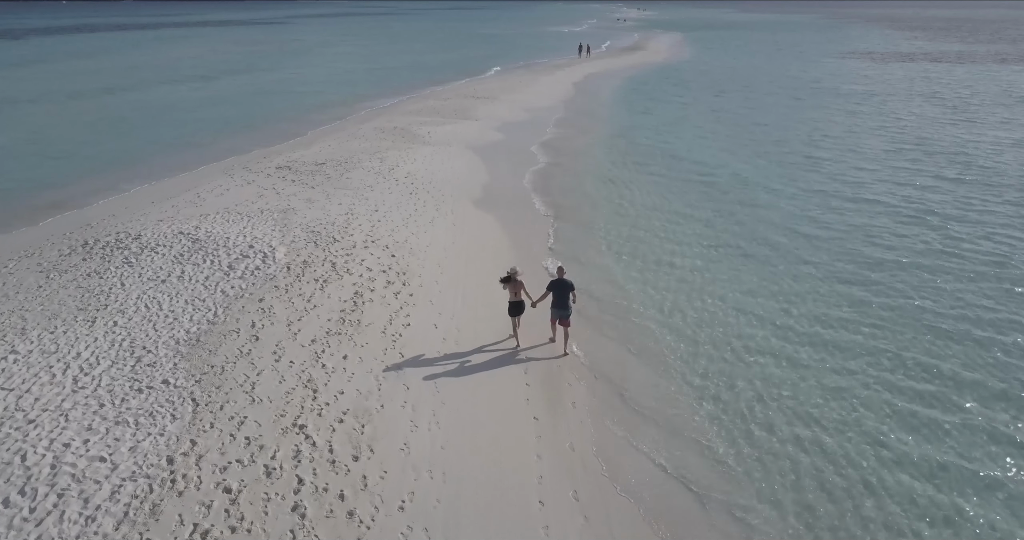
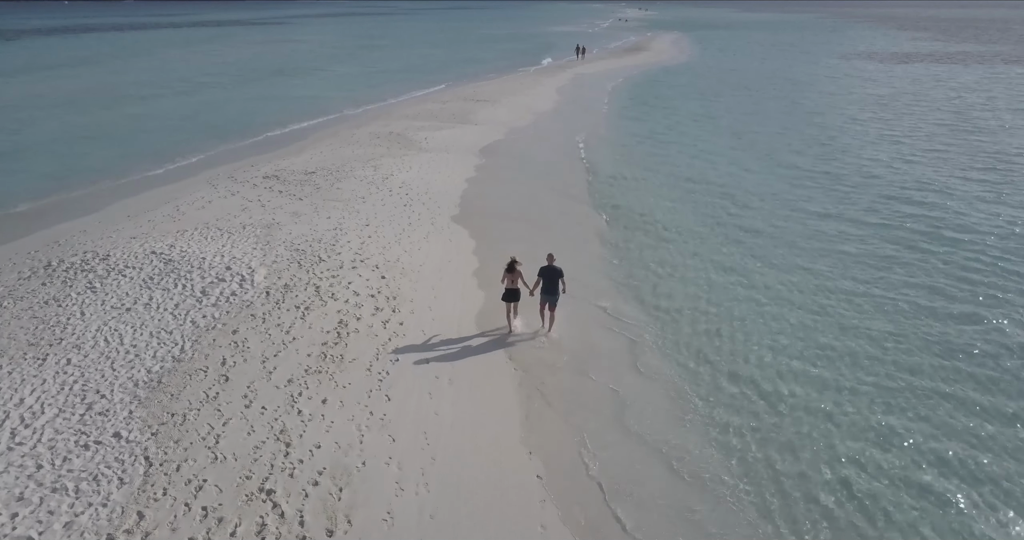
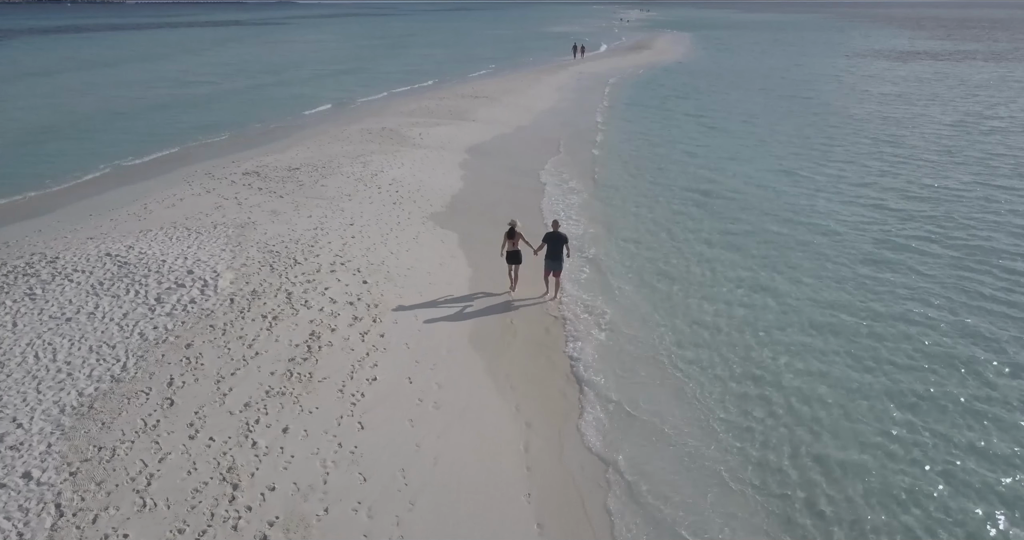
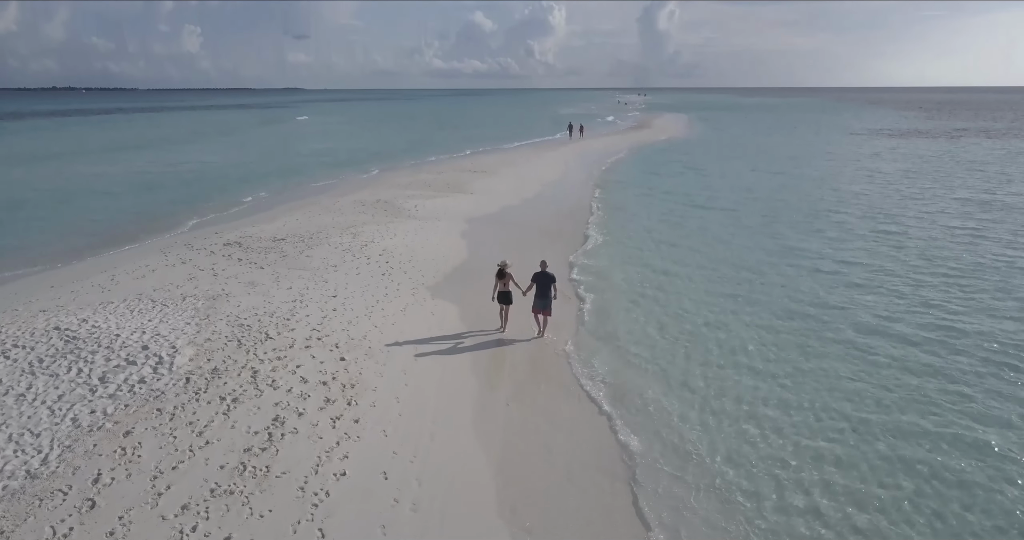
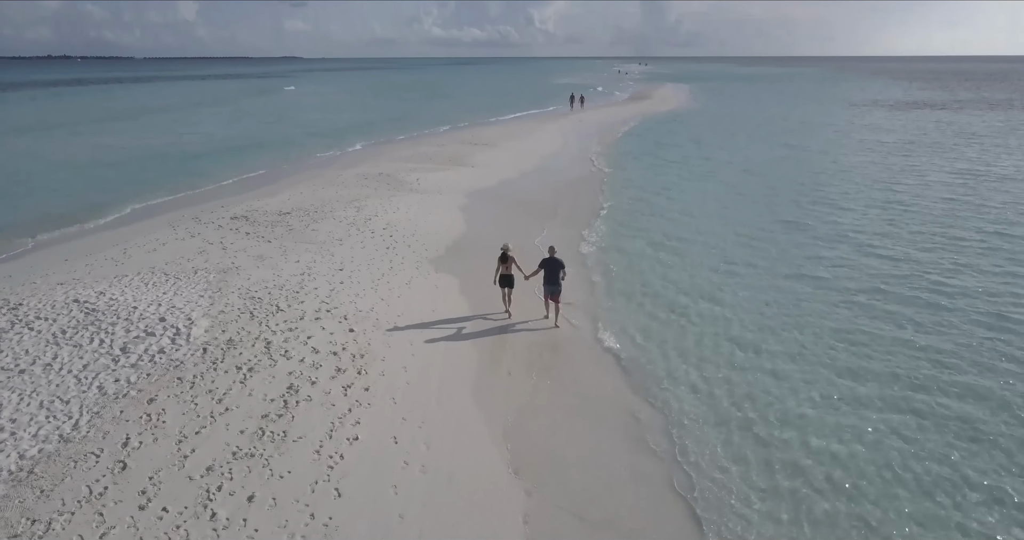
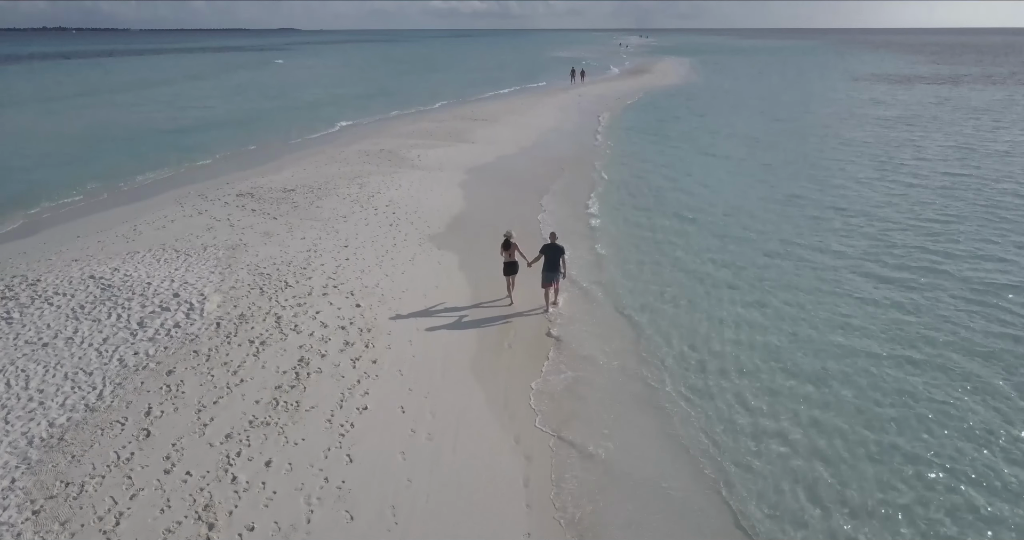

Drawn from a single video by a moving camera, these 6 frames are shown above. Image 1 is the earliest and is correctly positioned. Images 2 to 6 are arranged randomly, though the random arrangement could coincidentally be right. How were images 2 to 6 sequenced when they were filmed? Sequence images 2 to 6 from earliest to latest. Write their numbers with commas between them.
2, 3, 6, 5, 4
